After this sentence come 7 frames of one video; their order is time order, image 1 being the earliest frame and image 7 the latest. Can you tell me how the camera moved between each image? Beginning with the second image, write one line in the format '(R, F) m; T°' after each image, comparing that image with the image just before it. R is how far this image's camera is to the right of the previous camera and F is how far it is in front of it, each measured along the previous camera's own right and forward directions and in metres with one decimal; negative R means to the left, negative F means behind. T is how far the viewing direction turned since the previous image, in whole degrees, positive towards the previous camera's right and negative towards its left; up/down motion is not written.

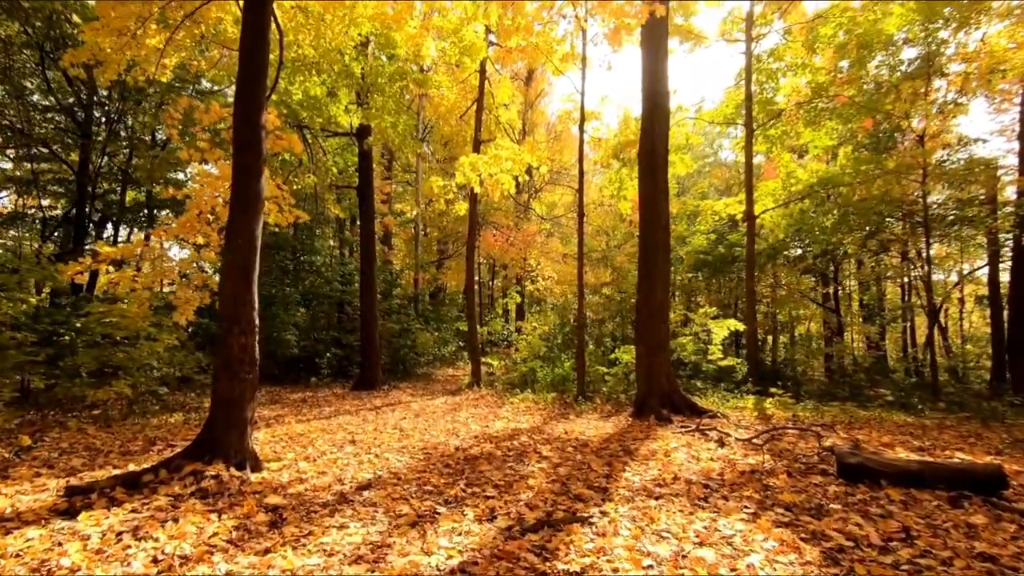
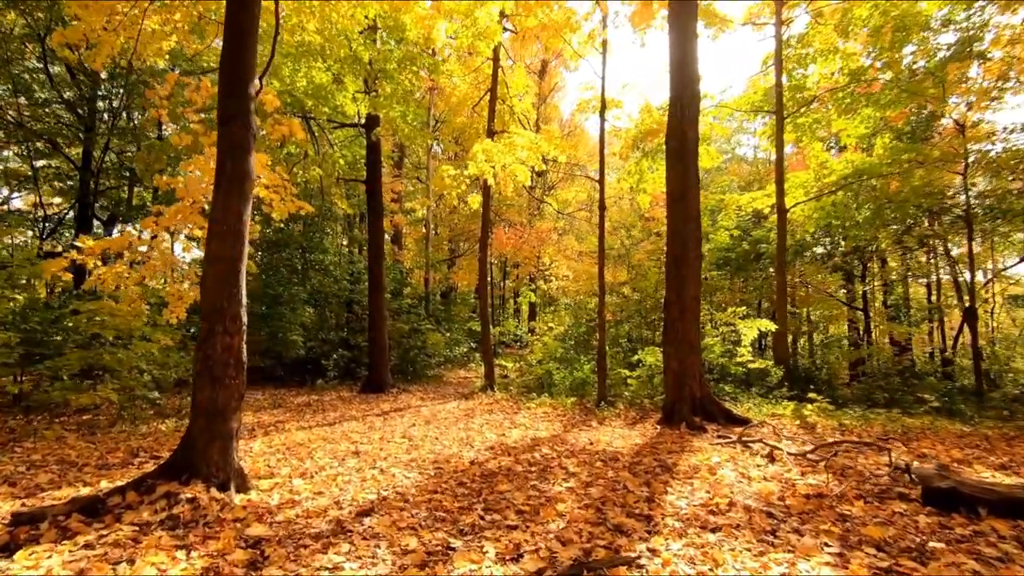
(-0.1, +0.6) m; -1°
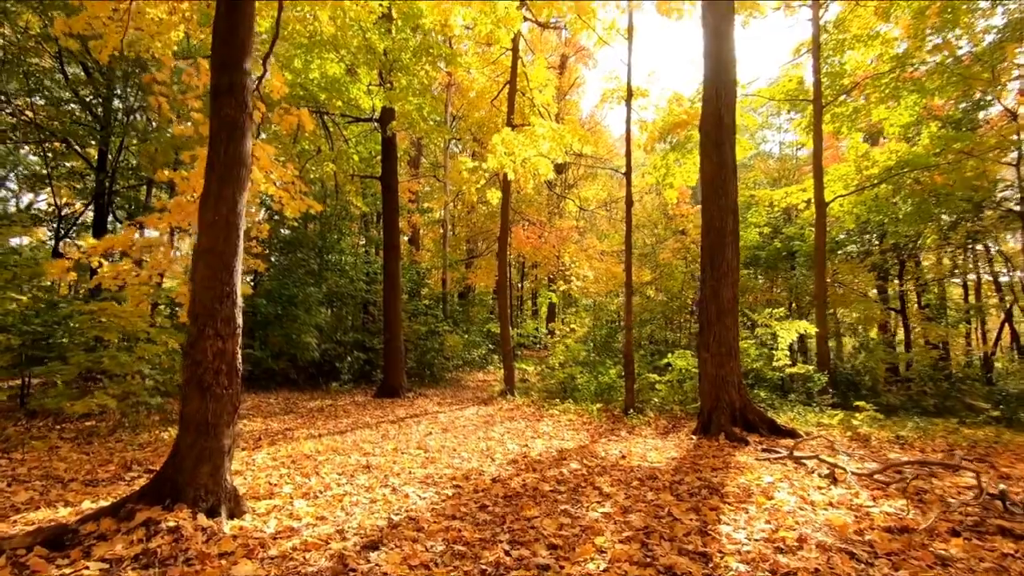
(-0.1, +0.5) m; -2°
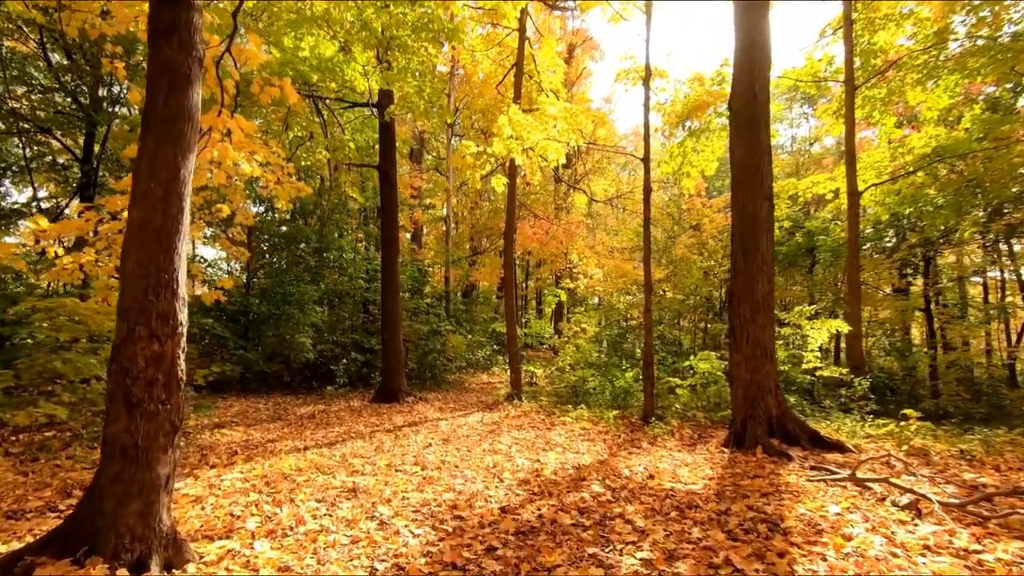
(-0.1, +0.8) m; 0°
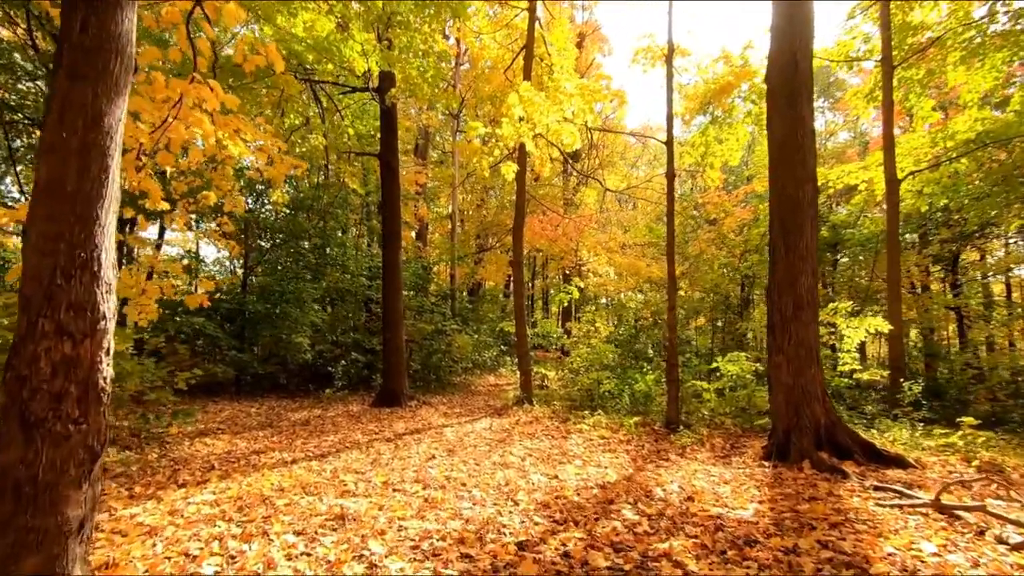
(-0.1, +0.7) m; -1°
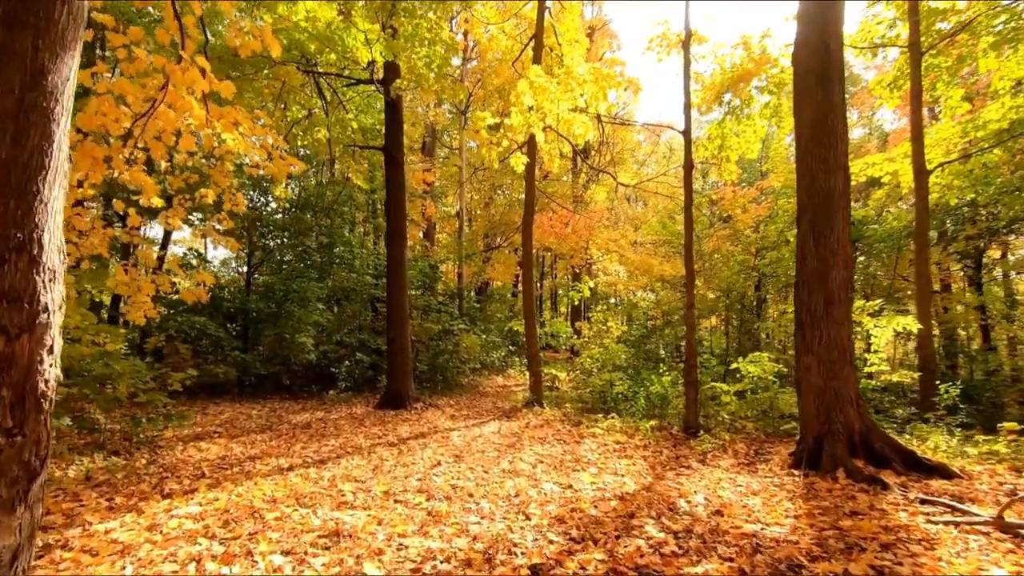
(0.0, +0.3) m; -1°
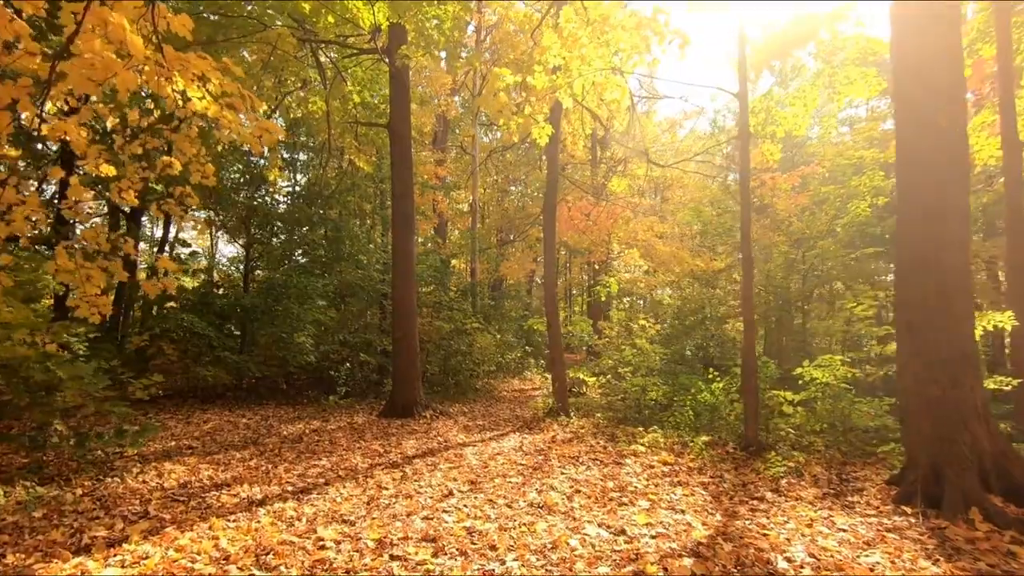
(-0.2, +1.1) m; -1°
